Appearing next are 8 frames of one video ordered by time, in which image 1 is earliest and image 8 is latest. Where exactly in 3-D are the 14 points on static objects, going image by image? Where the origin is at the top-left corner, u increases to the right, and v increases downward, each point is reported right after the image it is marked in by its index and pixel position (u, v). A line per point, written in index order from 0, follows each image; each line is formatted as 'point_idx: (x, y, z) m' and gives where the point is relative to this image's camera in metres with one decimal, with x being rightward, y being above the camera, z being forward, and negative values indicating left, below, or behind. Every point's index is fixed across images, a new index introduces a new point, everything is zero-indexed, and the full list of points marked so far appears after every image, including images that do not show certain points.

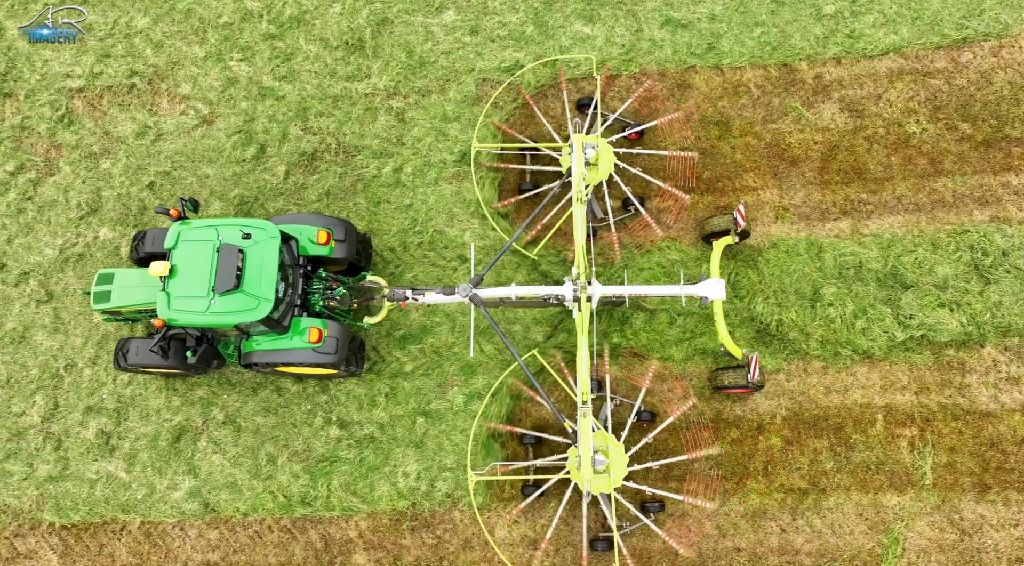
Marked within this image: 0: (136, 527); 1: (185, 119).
0: (-5.6, -3.6, +14.8) m
1: (-5.6, +2.8, +16.7) m
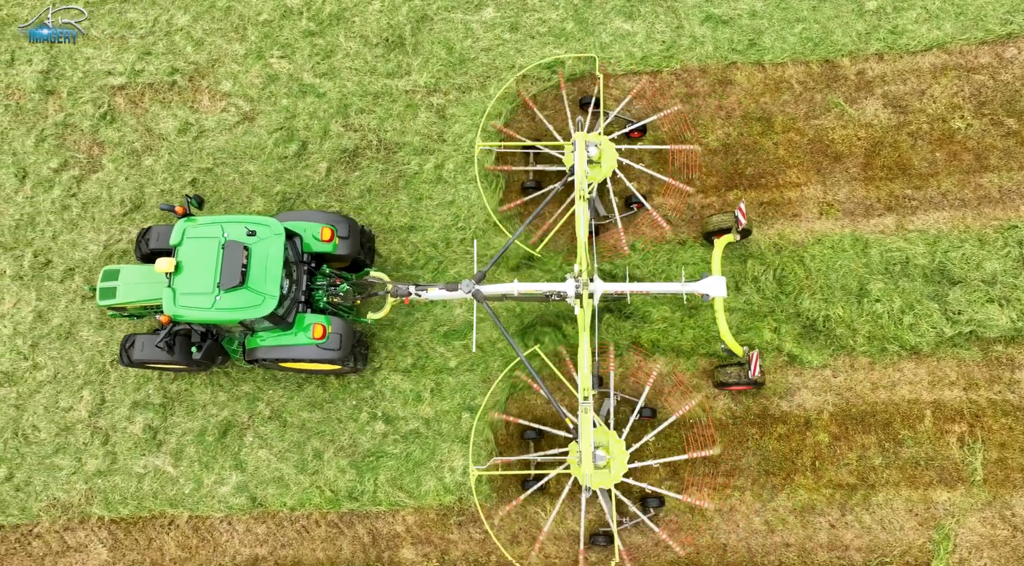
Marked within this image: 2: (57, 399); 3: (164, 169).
0: (-4.9, -3.6, +14.9) m
1: (-4.9, +2.8, +16.8) m
2: (-7.0, -1.8, +15.2) m
3: (-5.9, +1.9, +16.7) m
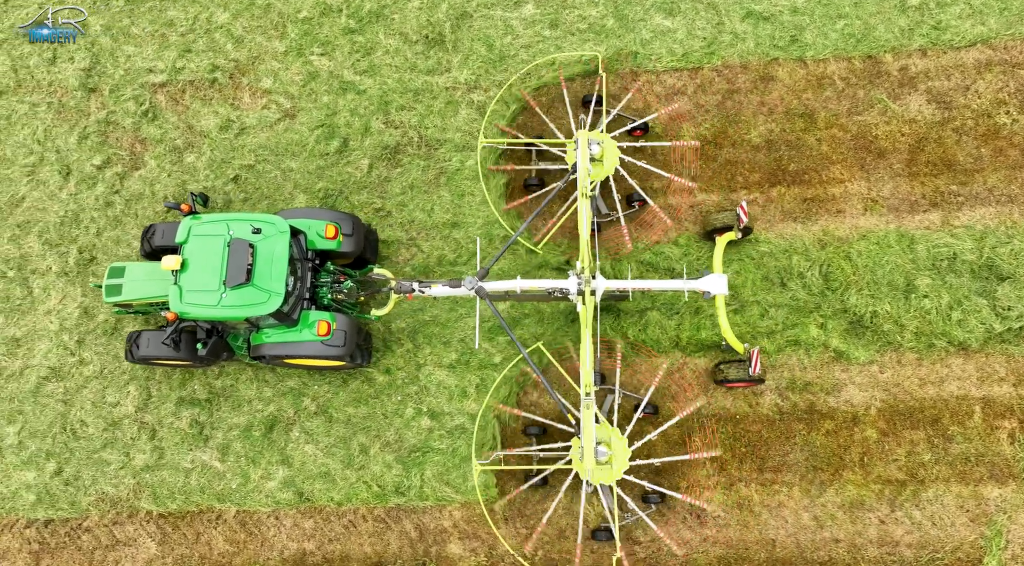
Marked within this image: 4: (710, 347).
0: (-4.2, -3.5, +15.0) m
1: (-4.2, +2.9, +16.9) m
2: (-6.3, -1.7, +15.3) m
3: (-5.2, +2.0, +16.7) m
4: (+3.1, -1.0, +15.0) m
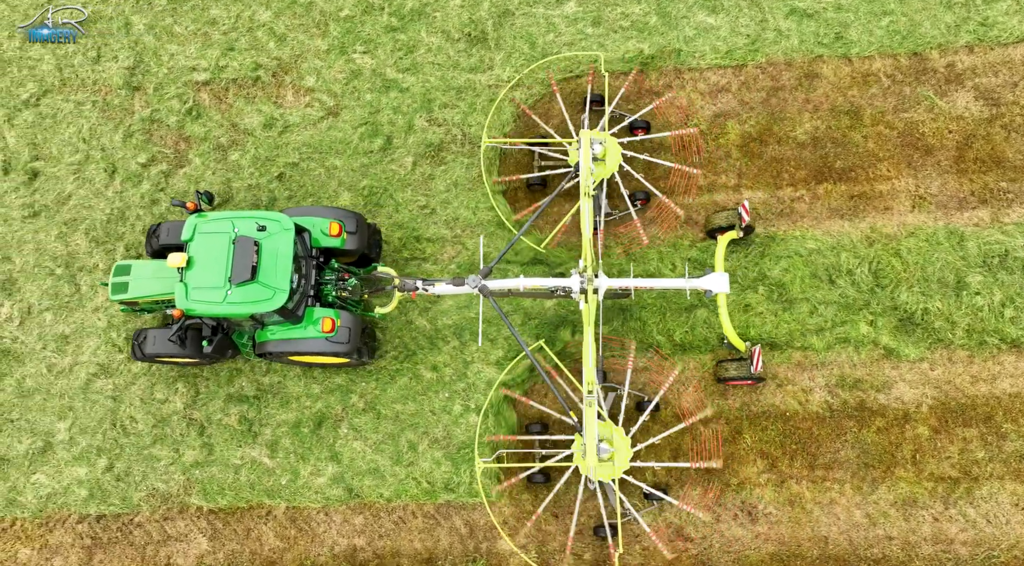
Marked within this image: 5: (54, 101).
0: (-3.5, -3.5, +15.0) m
1: (-3.5, +3.0, +17.0) m
2: (-5.6, -1.7, +15.3) m
3: (-4.5, +2.0, +16.8) m
4: (+3.8, -0.9, +15.0) m
5: (-7.8, +3.1, +16.9) m
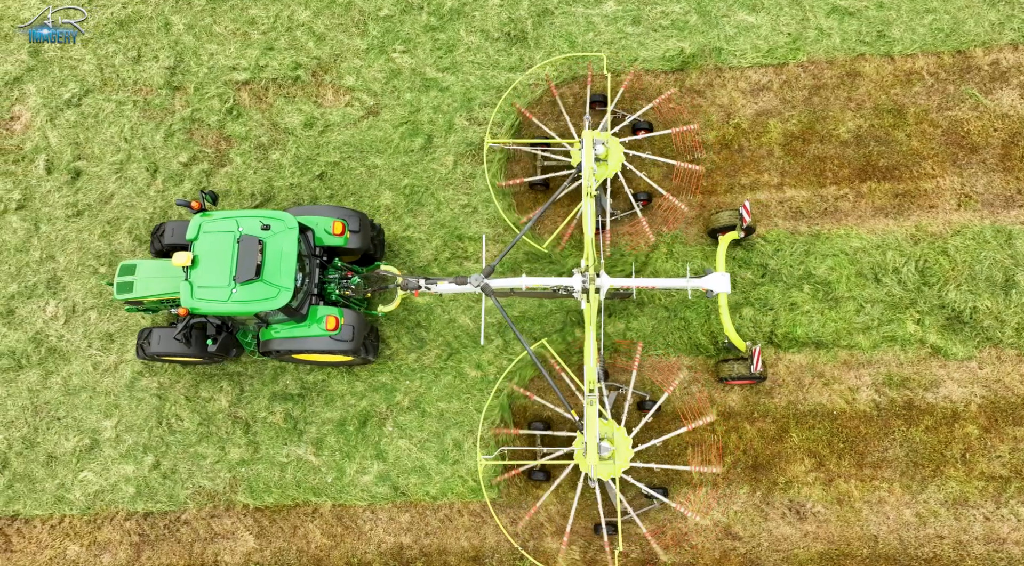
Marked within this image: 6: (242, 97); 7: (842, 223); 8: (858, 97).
0: (-2.8, -3.5, +15.1) m
1: (-2.8, +3.0, +17.0) m
2: (-4.9, -1.6, +15.4) m
3: (-3.8, +2.0, +16.9) m
4: (+4.5, -0.9, +15.0) m
5: (-7.2, +3.1, +17.0) m
6: (-4.7, +3.2, +17.1) m
7: (+5.2, +0.9, +15.4) m
8: (+5.6, +3.0, +15.9) m
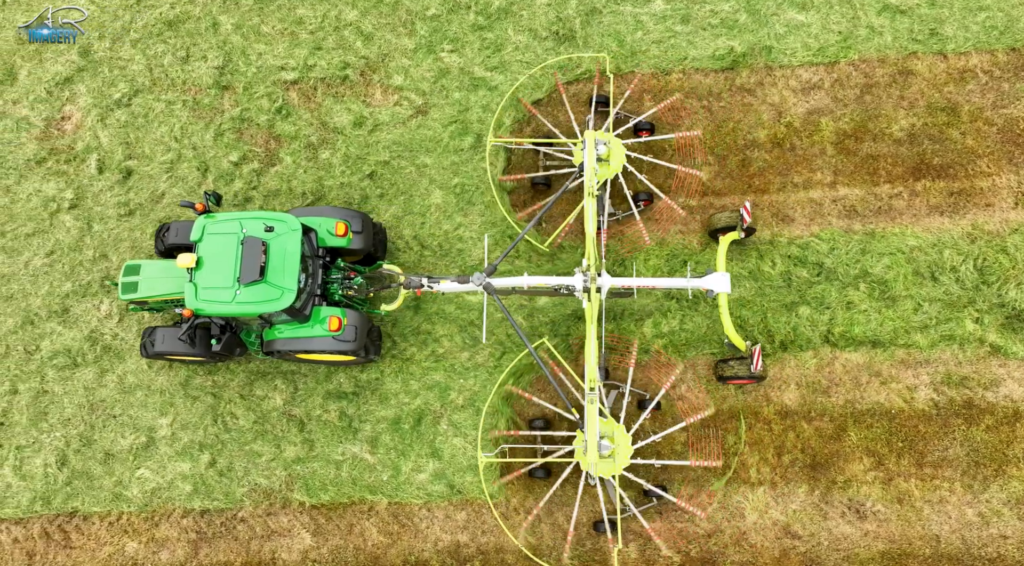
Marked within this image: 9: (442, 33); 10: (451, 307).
0: (-2.0, -3.4, +15.1) m
1: (-1.9, +3.0, +17.0) m
2: (-4.1, -1.6, +15.5) m
3: (-2.9, +2.1, +16.9) m
4: (+5.3, -0.9, +15.0) m
5: (-6.3, +3.2, +17.1) m
6: (-3.8, +3.2, +17.1) m
7: (+6.0, +0.9, +15.4) m
8: (+6.4, +3.0, +15.9) m
9: (-1.2, +4.4, +17.2) m
10: (-1.0, -0.4, +15.5) m
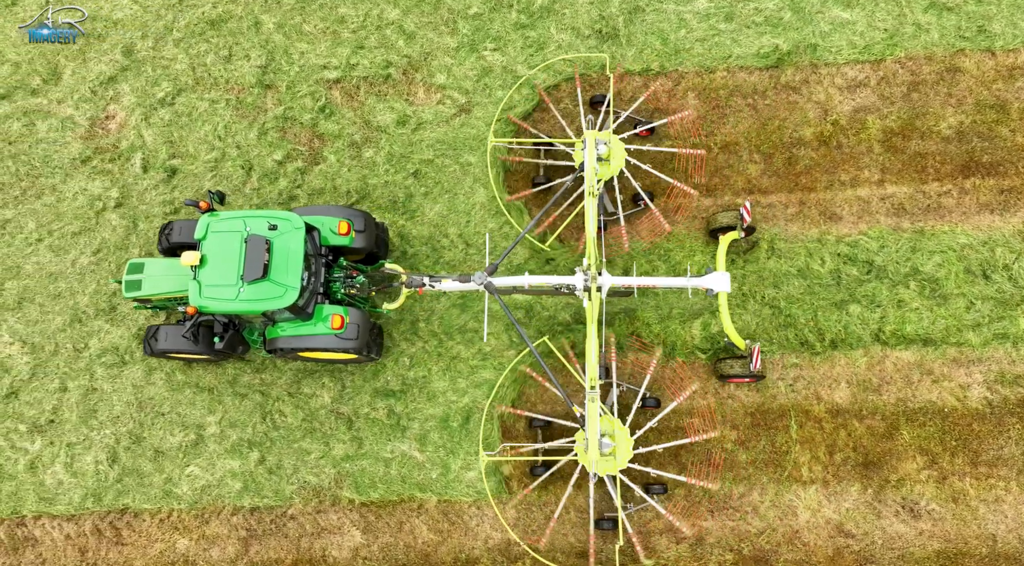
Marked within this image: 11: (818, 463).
0: (-1.2, -3.4, +15.1) m
1: (-1.1, +3.0, +17.1) m
2: (-3.3, -1.6, +15.5) m
3: (-2.1, +2.1, +16.9) m
4: (+6.0, -0.8, +14.9) m
5: (-5.5, +3.2, +17.1) m
6: (-3.0, +3.3, +17.2) m
7: (+6.7, +1.0, +15.3) m
8: (+7.2, +3.0, +15.8) m
9: (-0.4, +4.4, +17.2) m
10: (-0.2, -0.4, +15.5) m
11: (+4.6, -2.7, +14.8) m
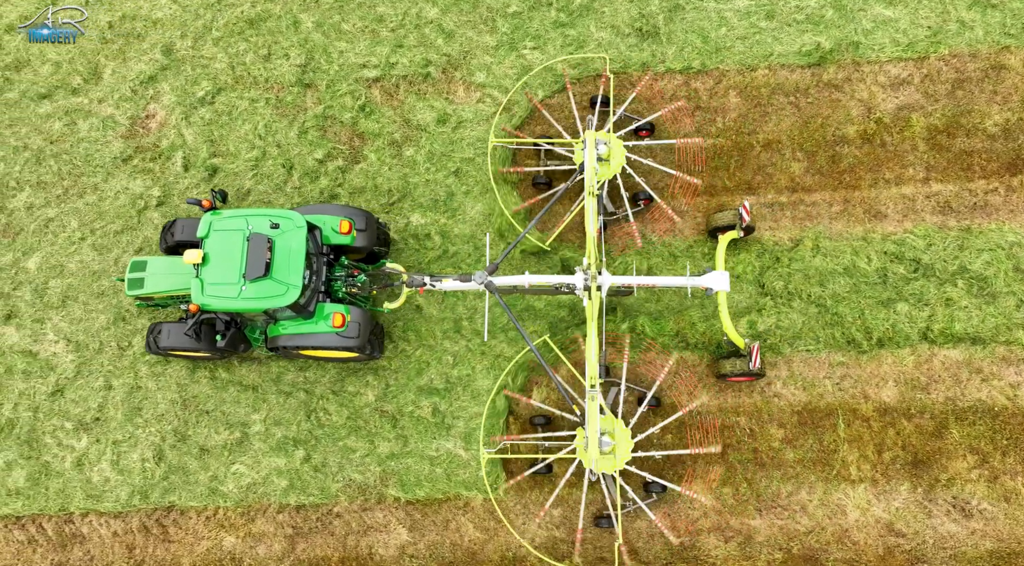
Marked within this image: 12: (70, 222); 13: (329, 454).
0: (-0.6, -3.4, +15.1) m
1: (-0.4, +3.1, +17.0) m
2: (-2.6, -1.6, +15.5) m
3: (-1.4, +2.1, +16.9) m
4: (+6.7, -0.8, +14.8) m
5: (-4.8, +3.2, +17.1) m
6: (-2.3, +3.3, +17.2) m
7: (+7.4, +1.0, +15.2) m
8: (+7.9, +3.1, +15.7) m
9: (+0.3, +4.4, +17.2) m
10: (+0.5, -0.3, +15.5) m
11: (+5.3, -2.7, +14.8) m
12: (-7.4, +1.0, +16.5) m
13: (-2.9, -2.7, +15.3) m
